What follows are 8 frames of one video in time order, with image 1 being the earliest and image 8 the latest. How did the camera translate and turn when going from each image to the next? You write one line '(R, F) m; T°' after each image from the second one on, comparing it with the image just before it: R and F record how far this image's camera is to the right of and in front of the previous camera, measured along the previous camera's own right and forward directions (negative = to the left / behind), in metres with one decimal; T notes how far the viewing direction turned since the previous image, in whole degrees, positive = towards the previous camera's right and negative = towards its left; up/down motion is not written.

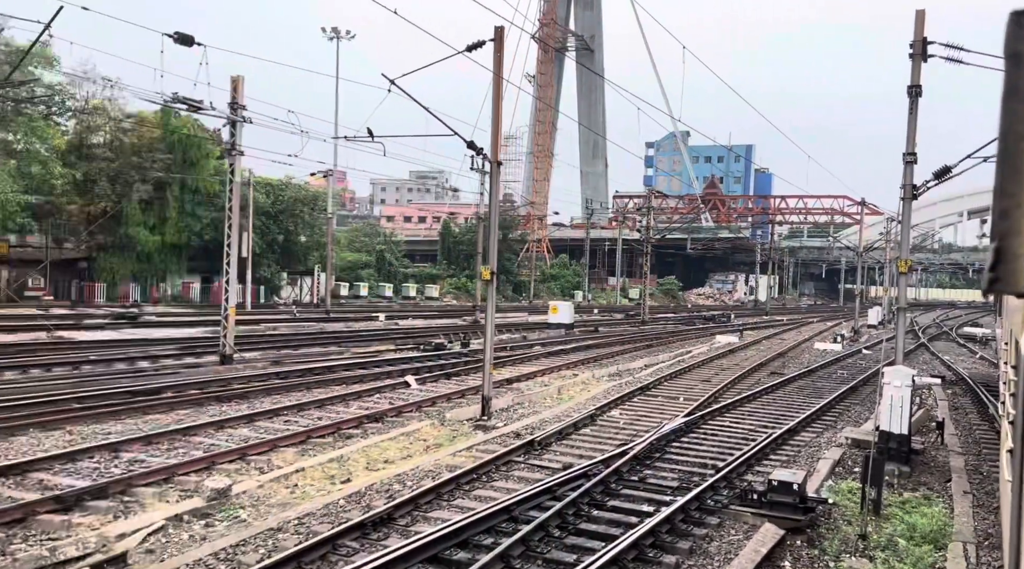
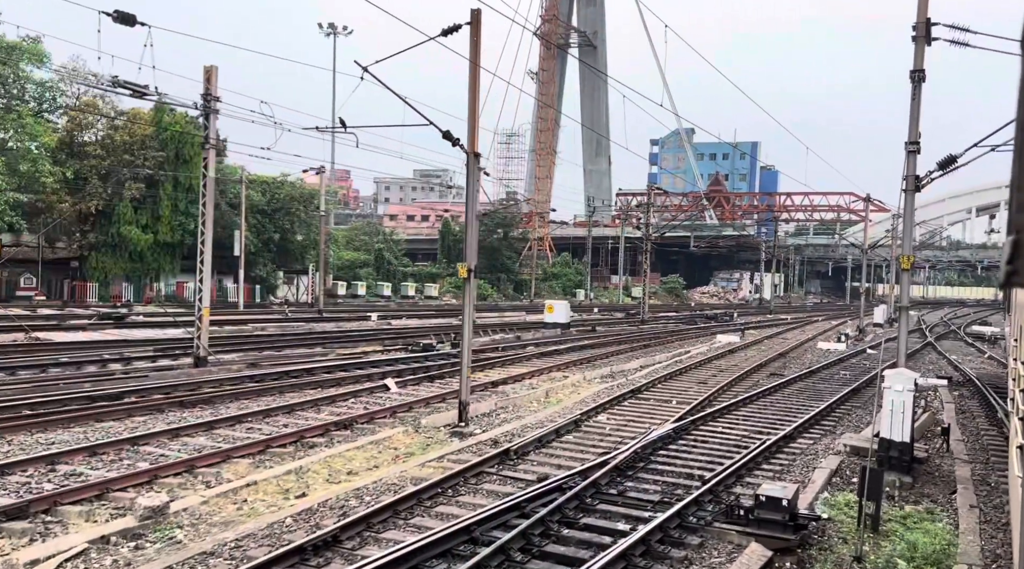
(+0.4, +0.8) m; 0°
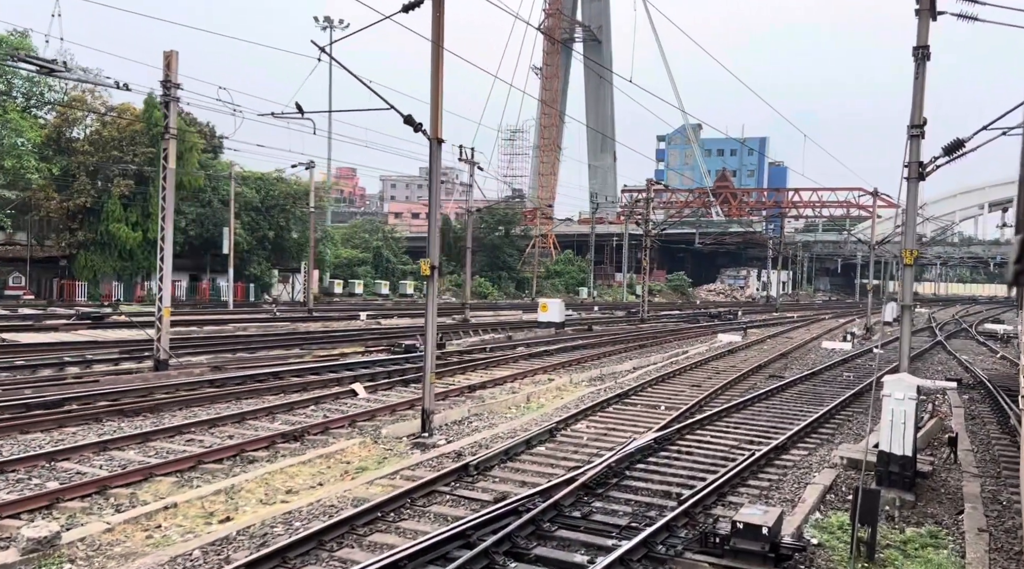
(+0.6, +1.0) m; -1°
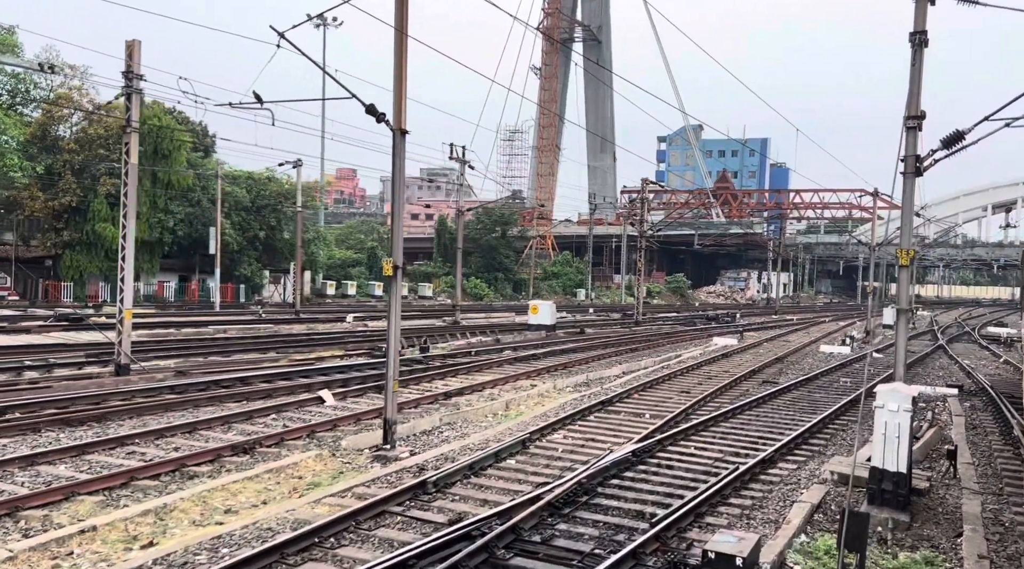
(+0.4, +0.8) m; 0°
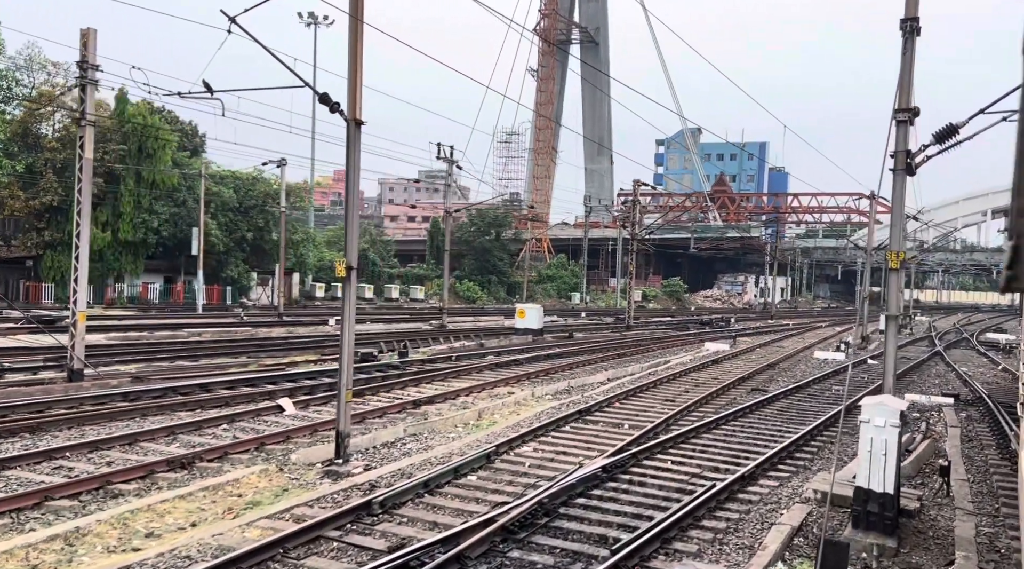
(+0.4, +0.7) m; 0°
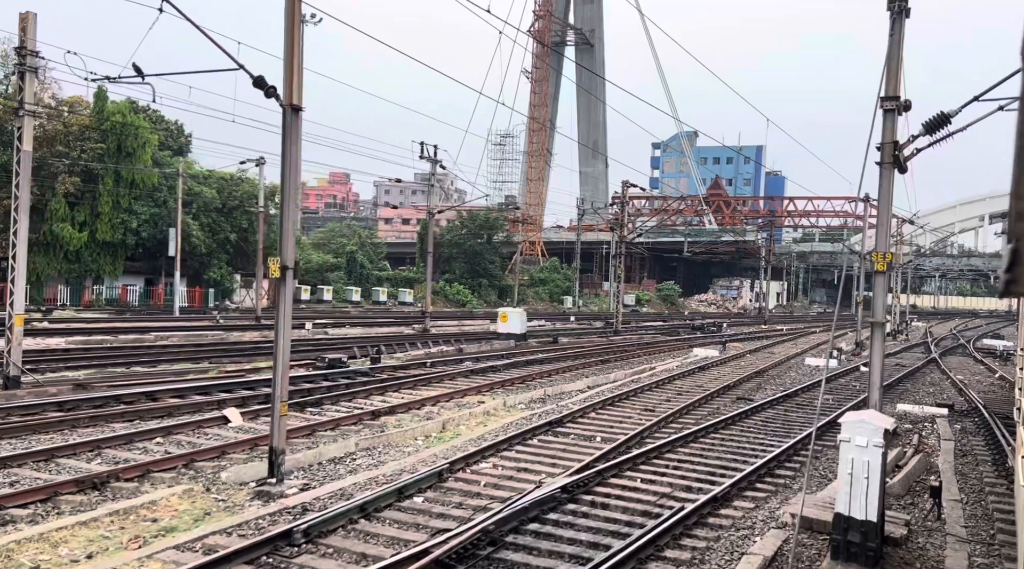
(+0.5, +0.9) m; 0°
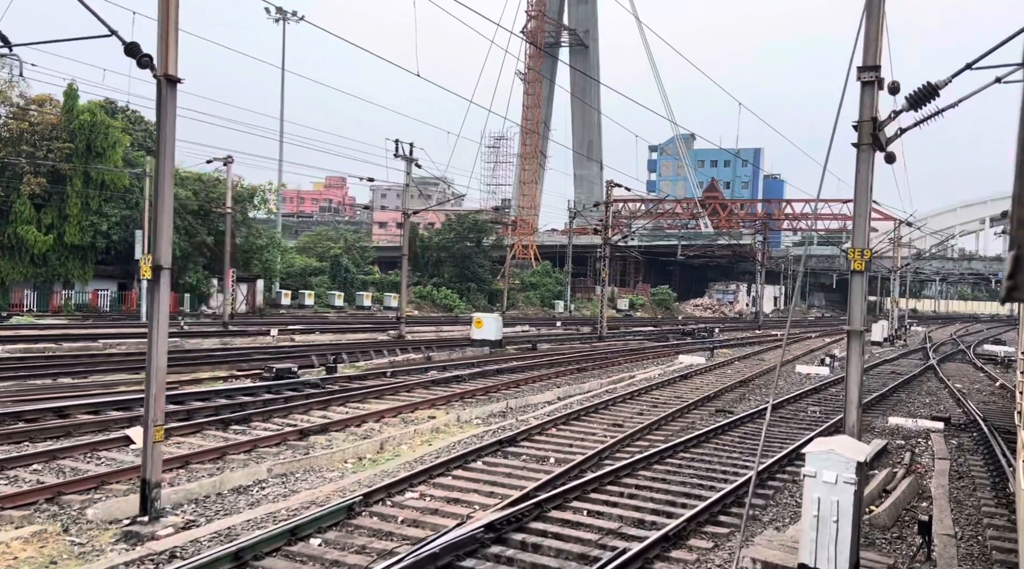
(+0.8, +1.4) m; 0°
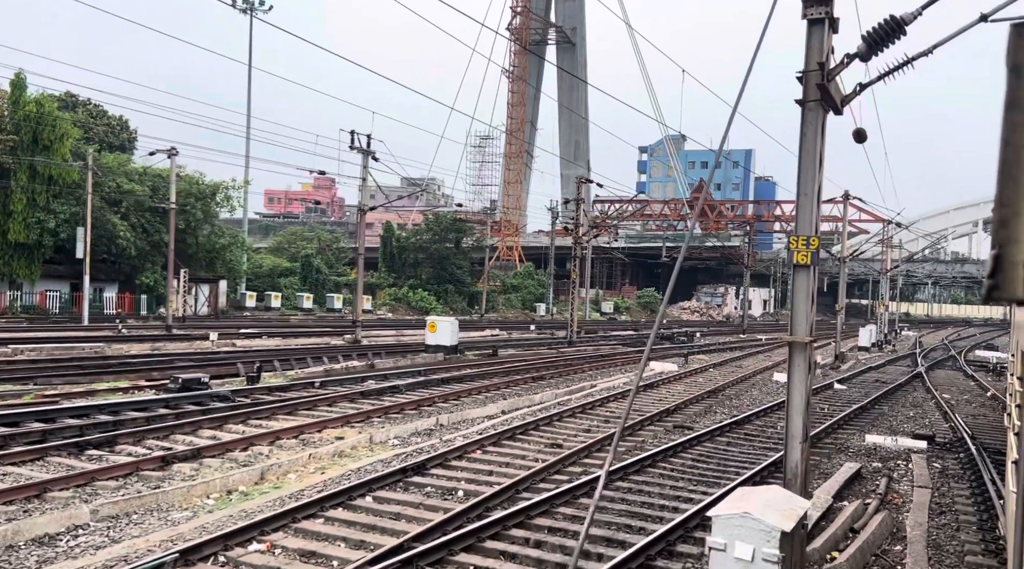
(+1.1, +1.9) m; 0°
